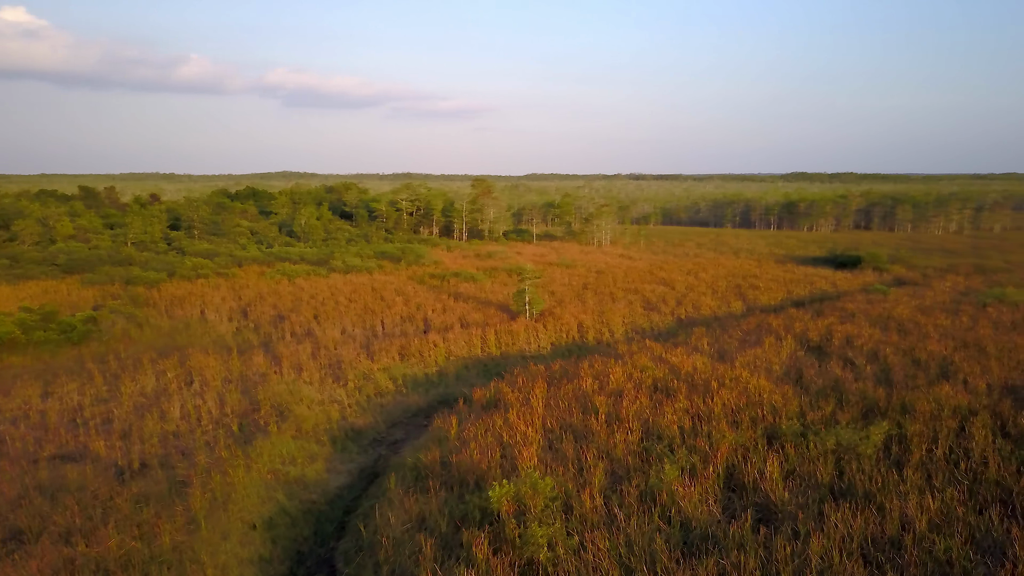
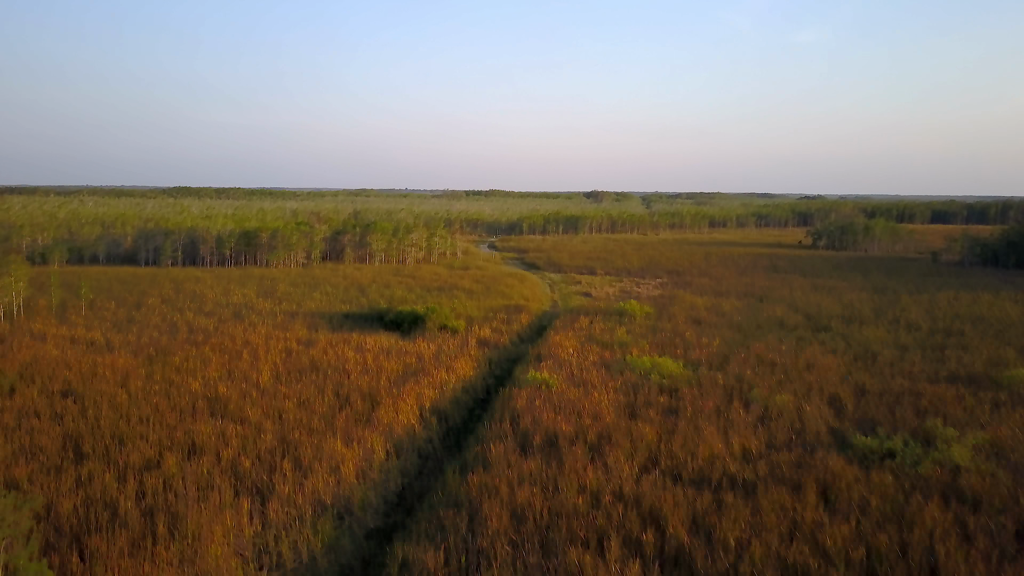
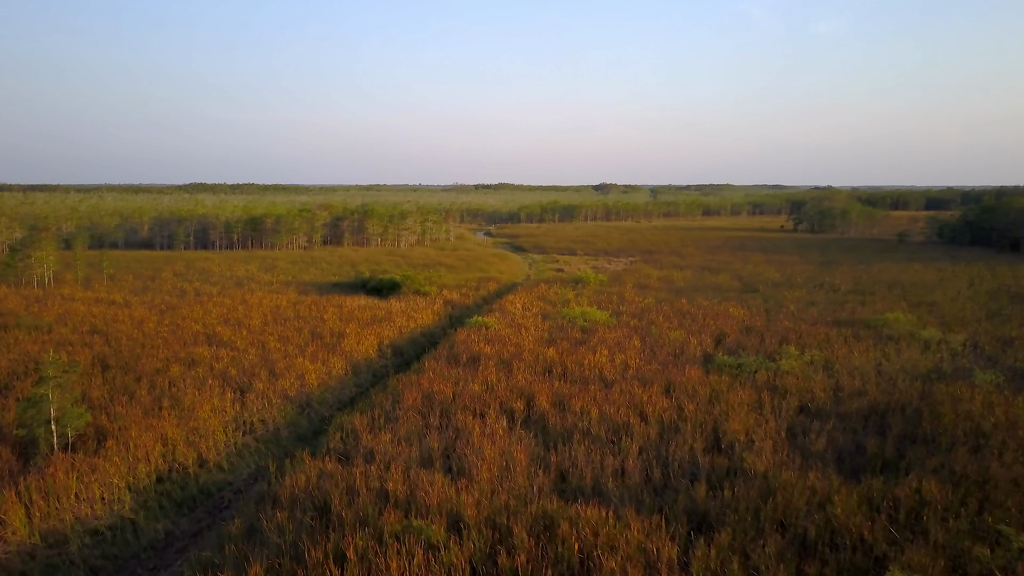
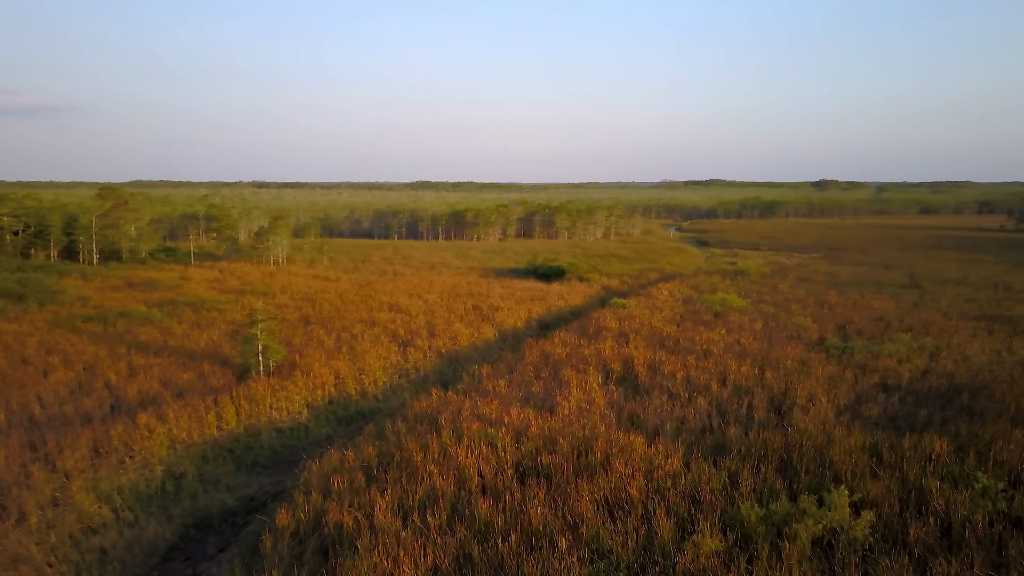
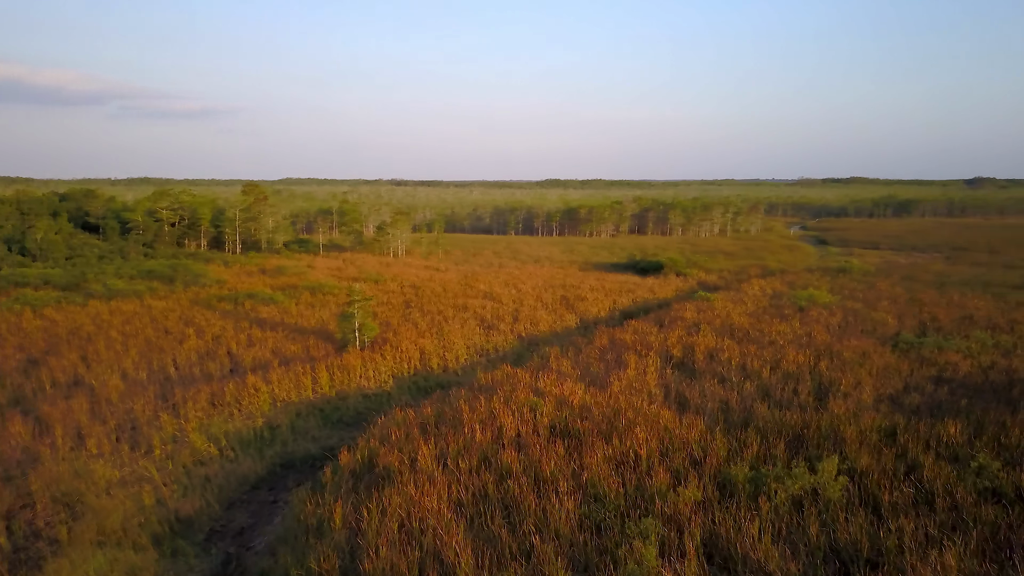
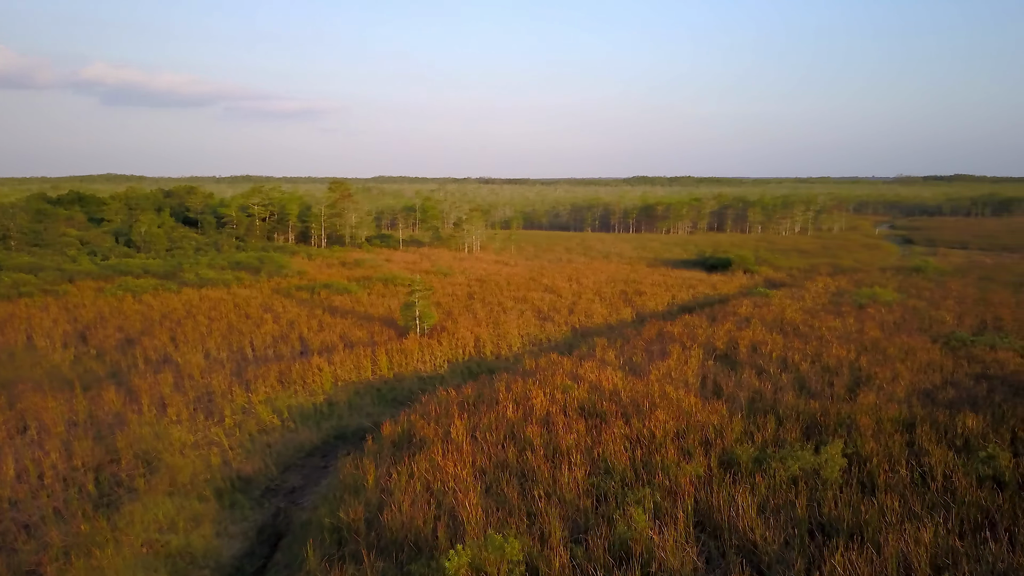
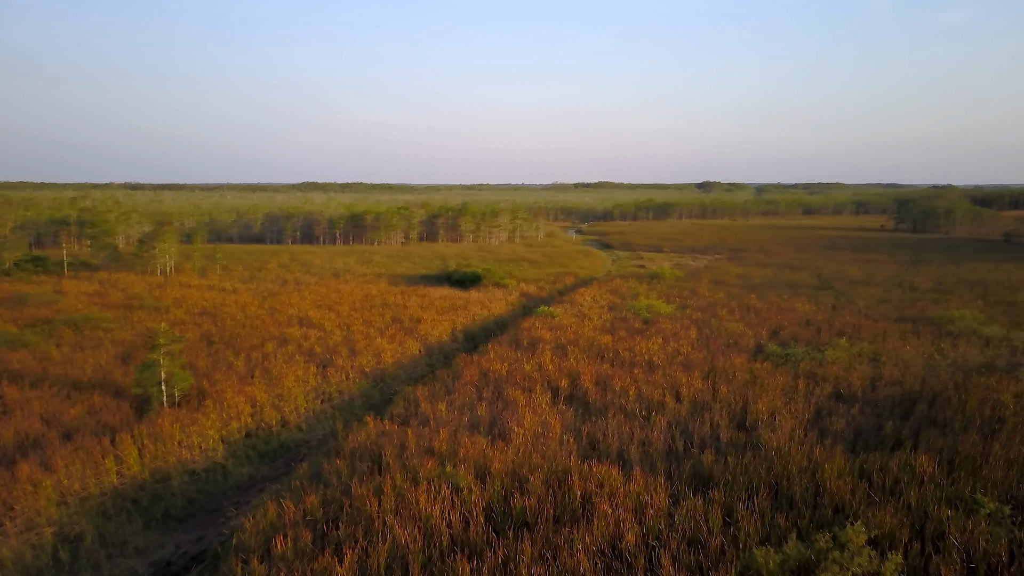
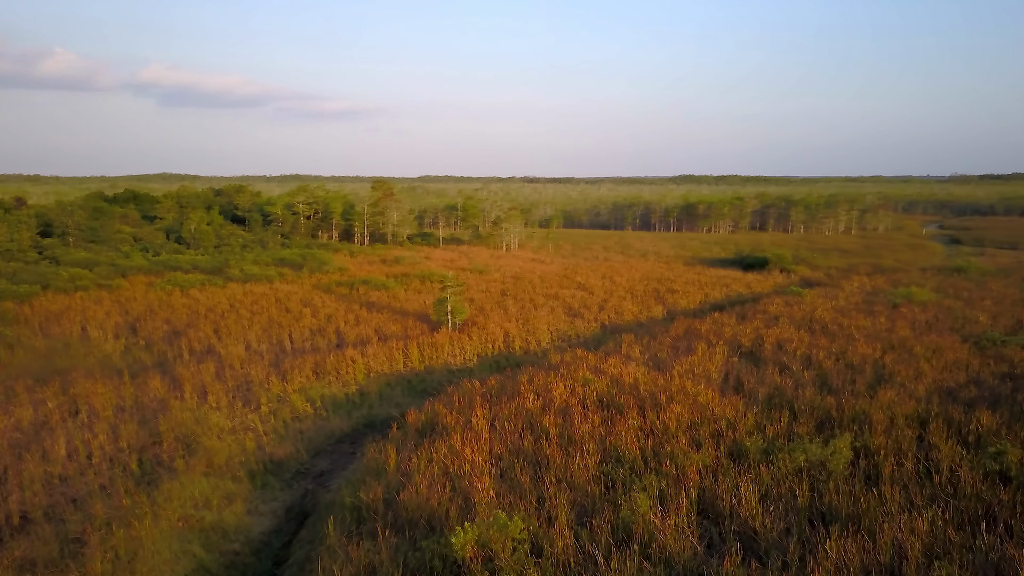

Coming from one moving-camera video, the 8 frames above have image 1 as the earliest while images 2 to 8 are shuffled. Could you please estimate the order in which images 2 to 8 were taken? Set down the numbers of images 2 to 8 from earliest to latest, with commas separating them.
8, 6, 5, 4, 7, 3, 2
